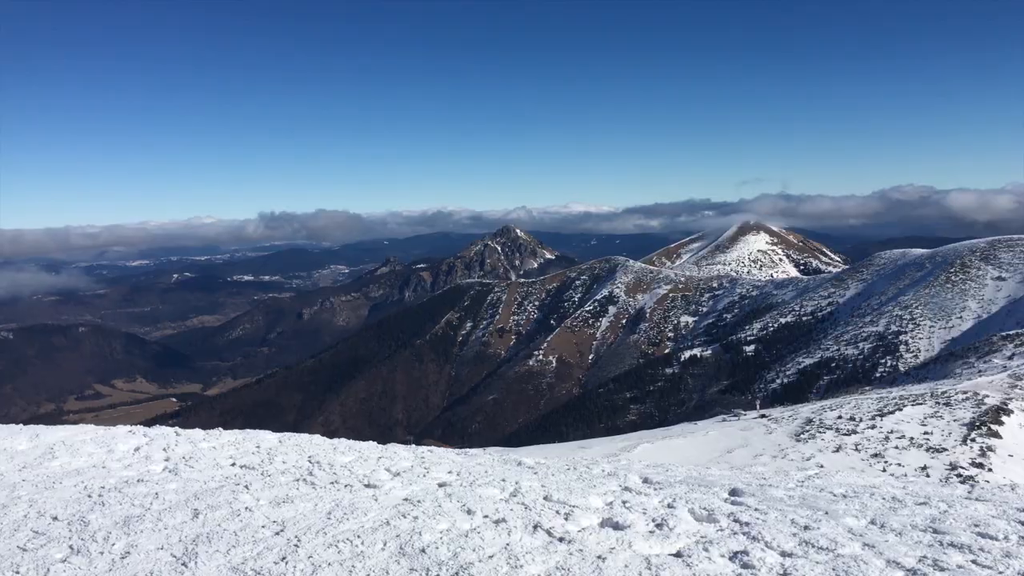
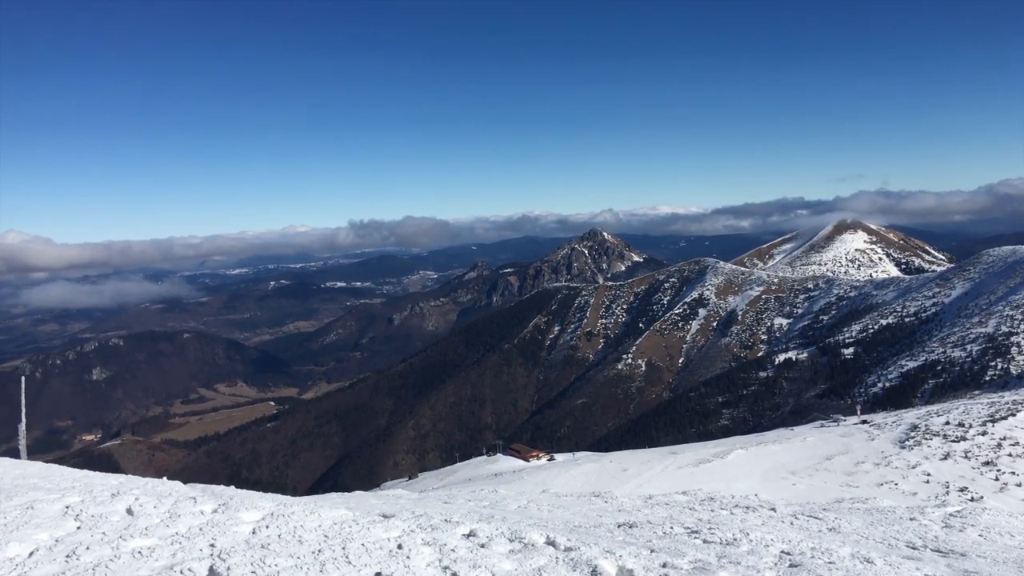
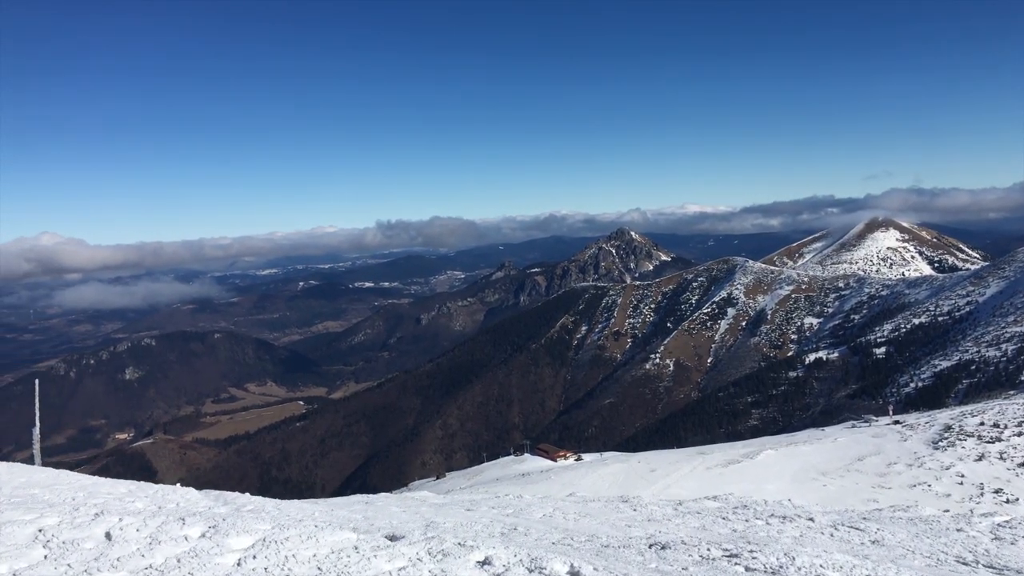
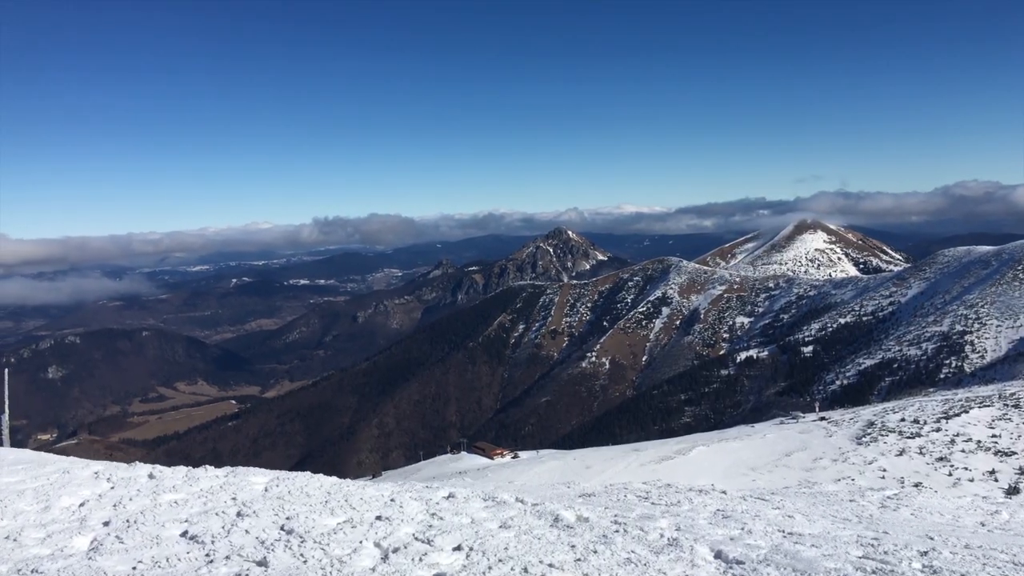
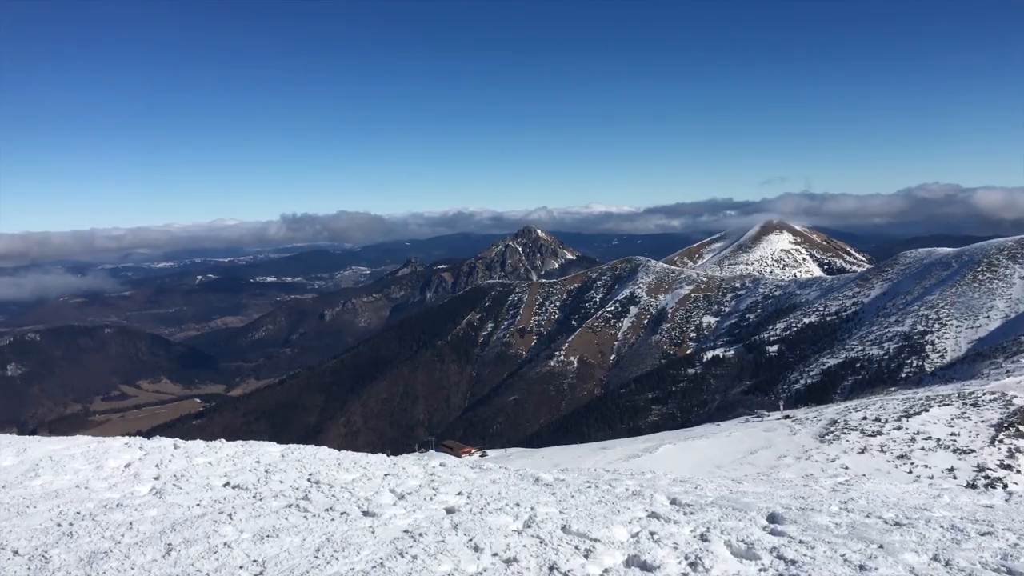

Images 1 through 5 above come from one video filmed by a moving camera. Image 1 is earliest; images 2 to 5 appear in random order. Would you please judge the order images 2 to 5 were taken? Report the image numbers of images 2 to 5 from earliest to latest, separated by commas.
5, 4, 2, 3
